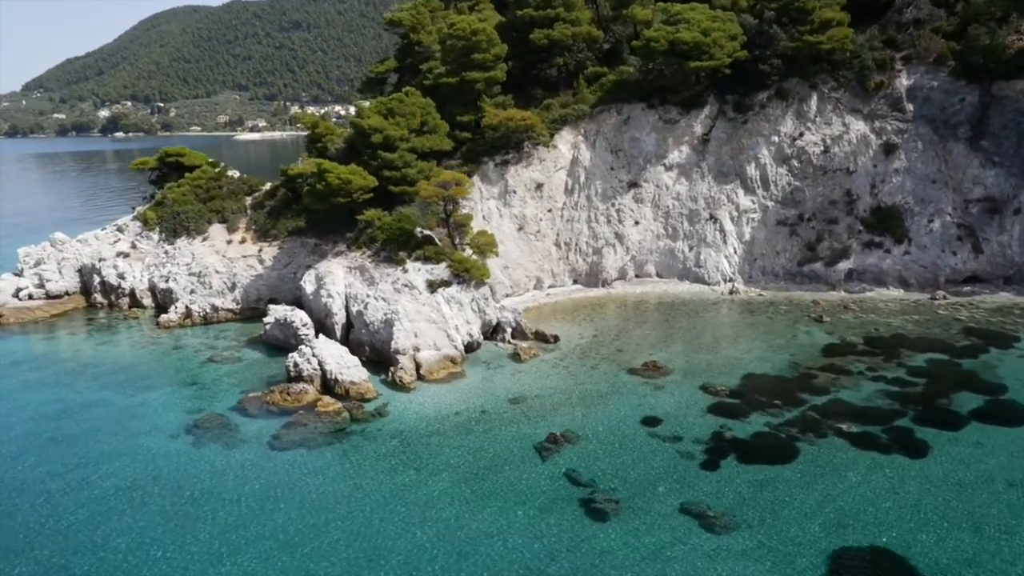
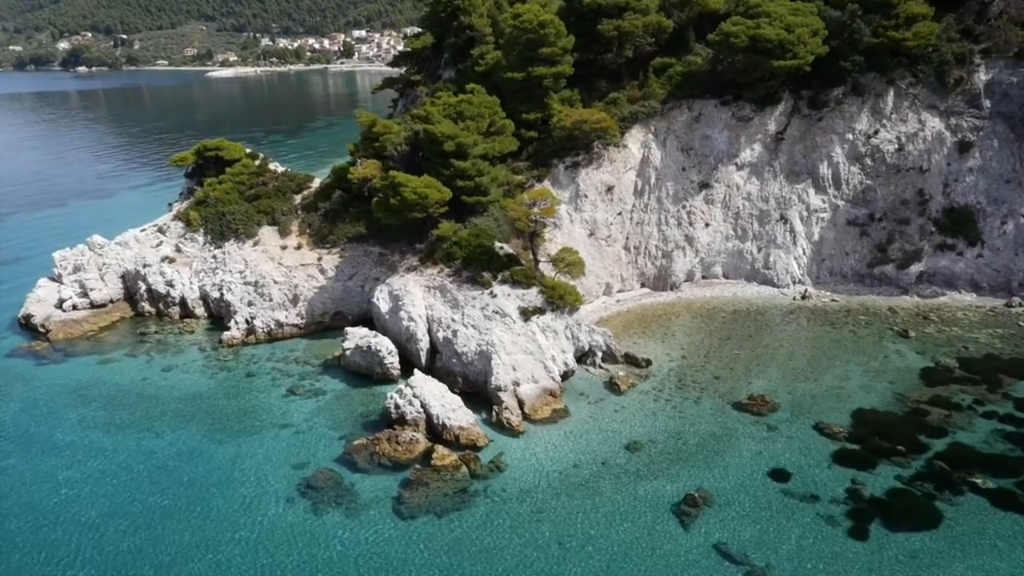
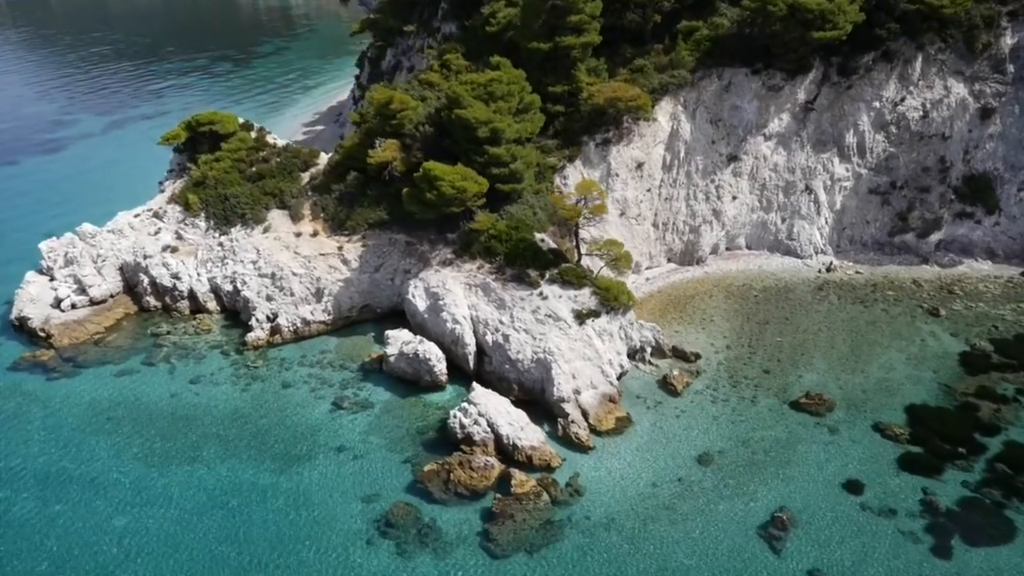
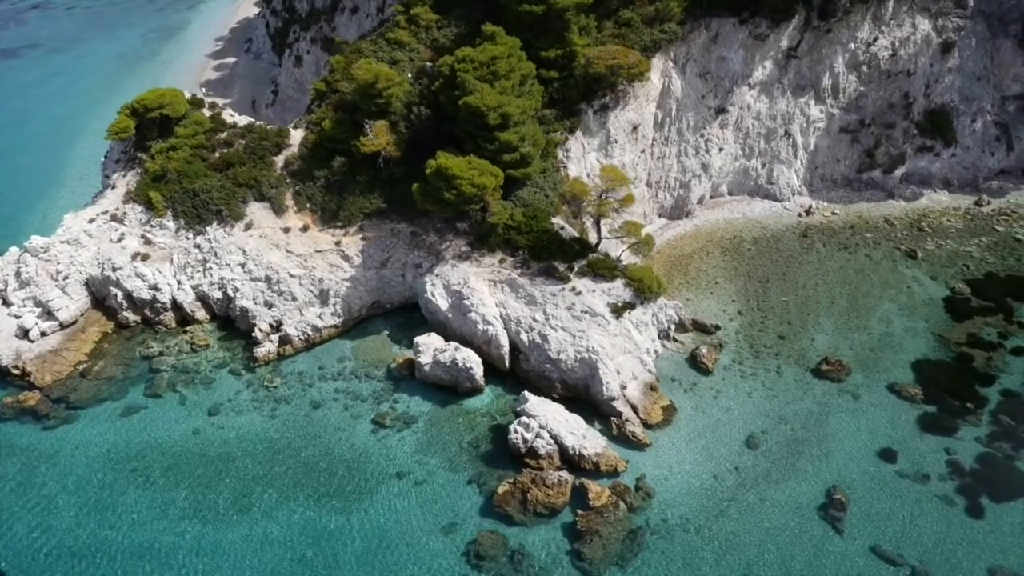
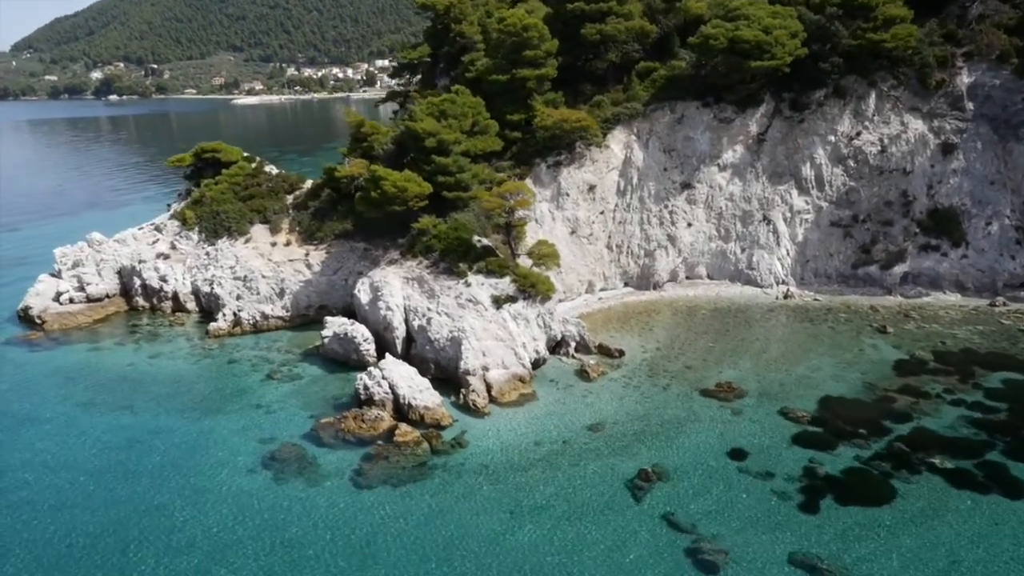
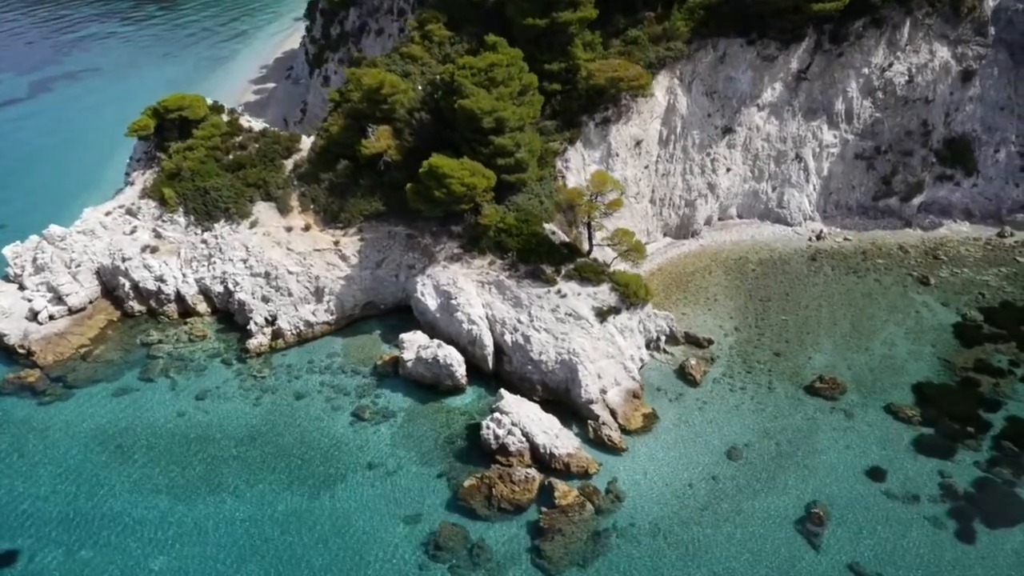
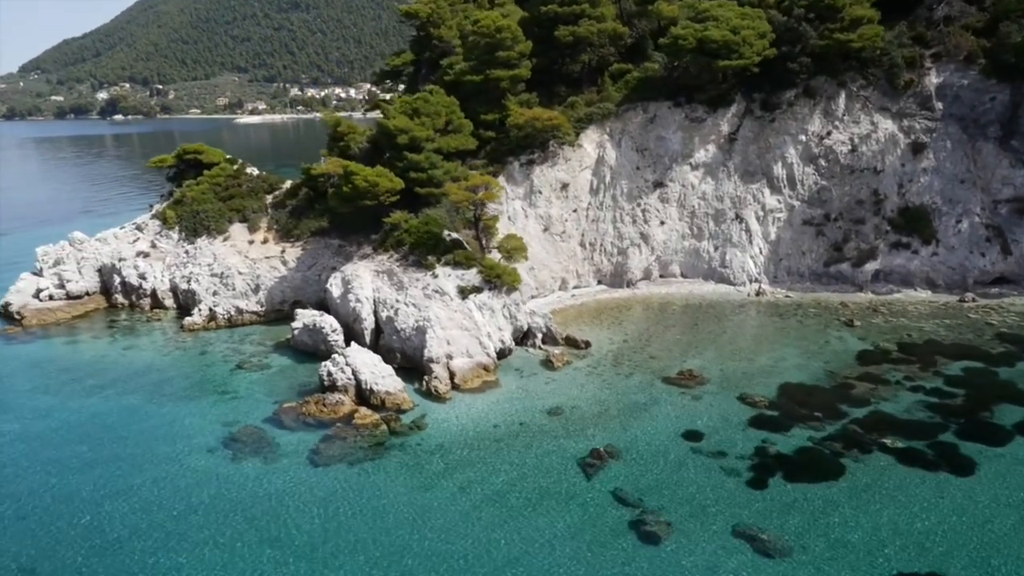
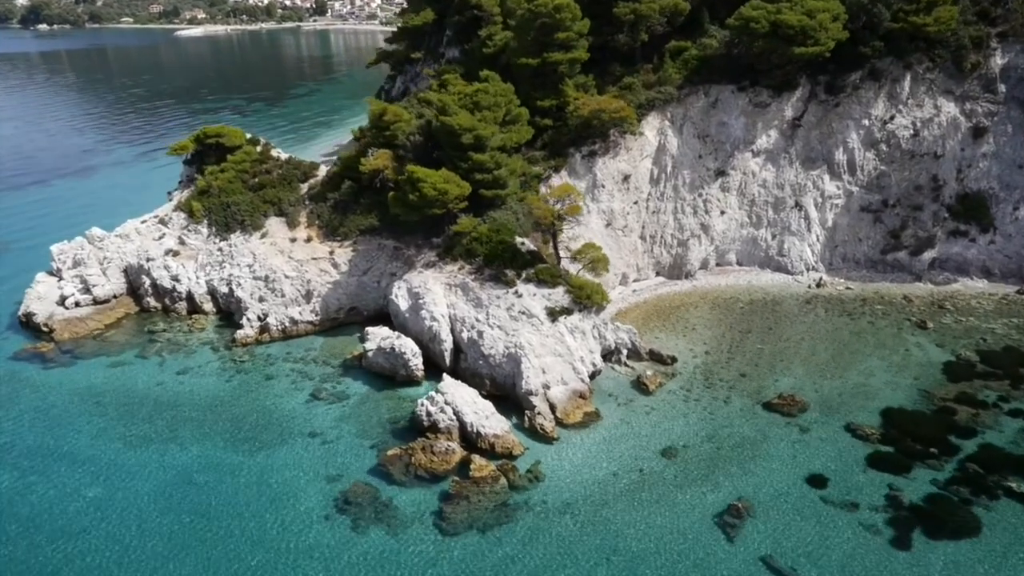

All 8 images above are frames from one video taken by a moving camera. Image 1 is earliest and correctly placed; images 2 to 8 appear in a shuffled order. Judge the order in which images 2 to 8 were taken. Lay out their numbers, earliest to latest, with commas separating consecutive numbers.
7, 5, 2, 8, 3, 6, 4
